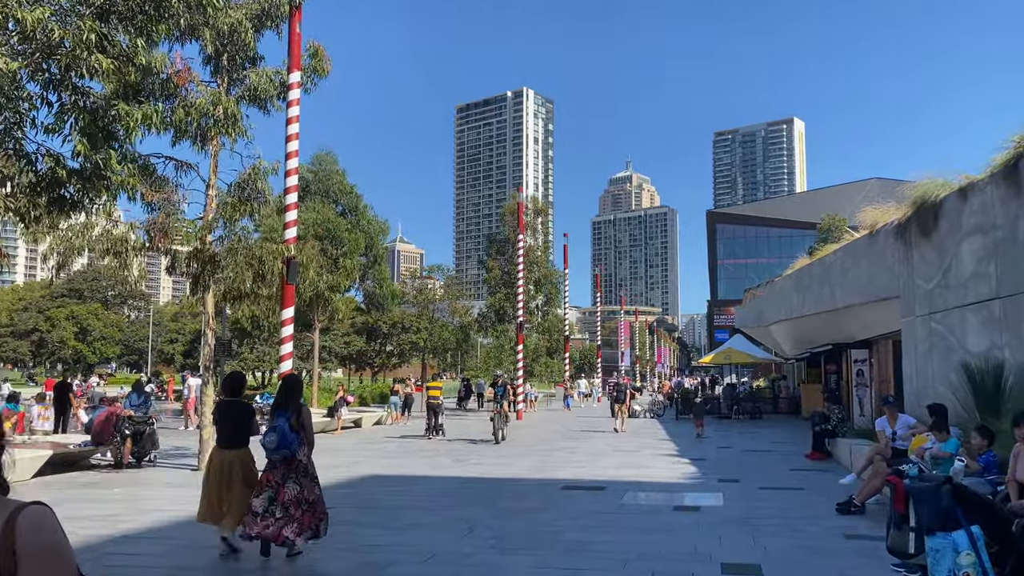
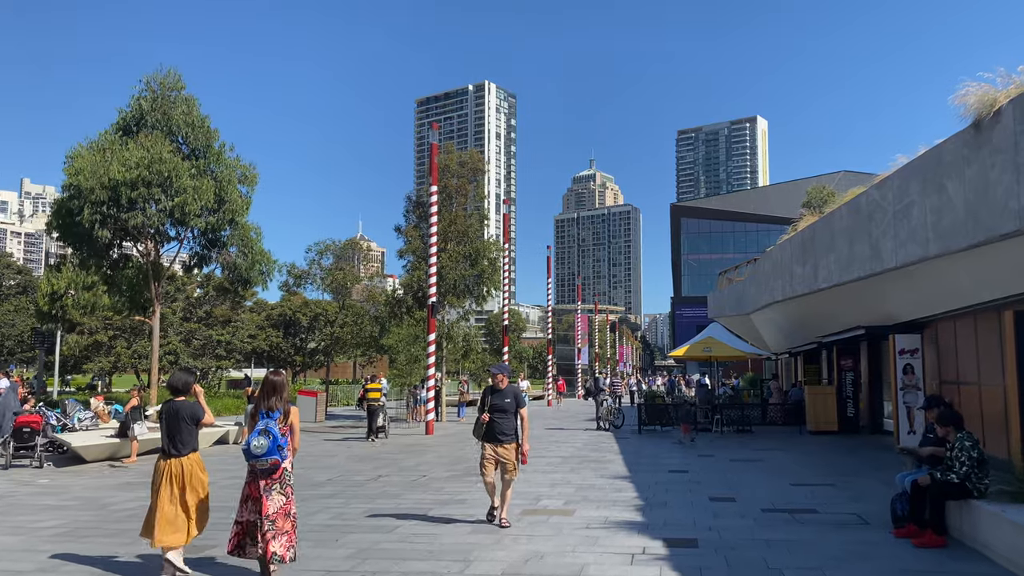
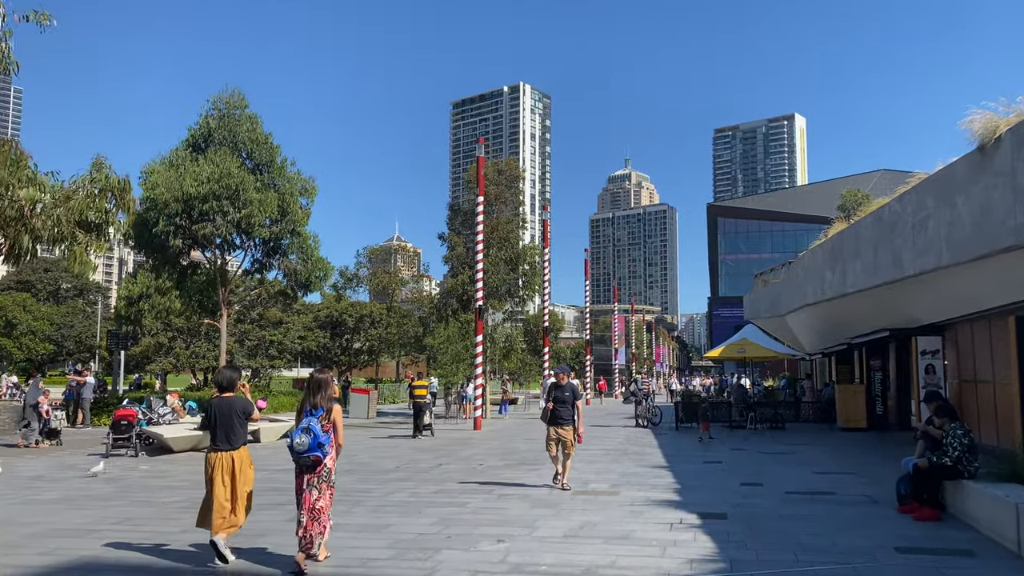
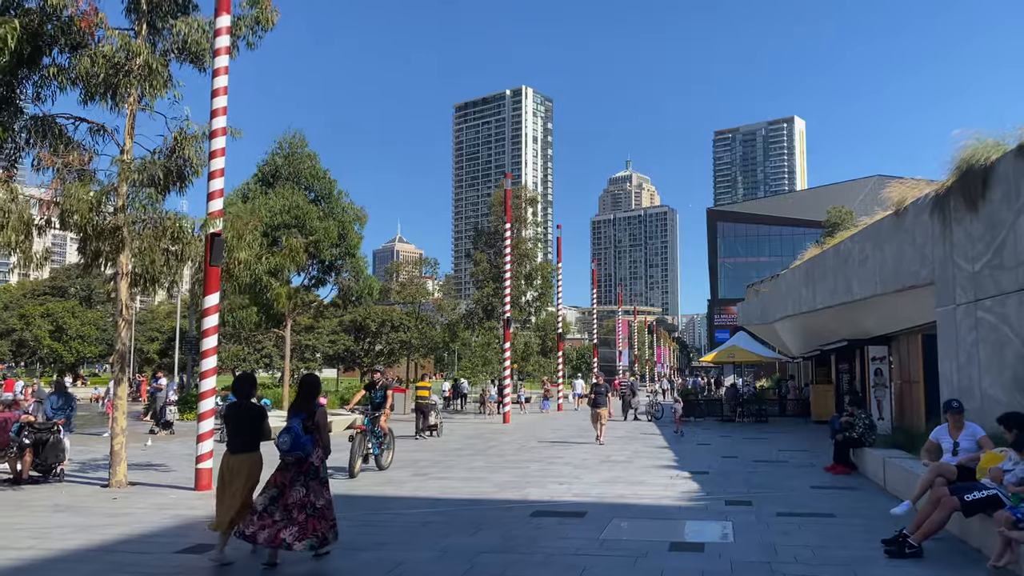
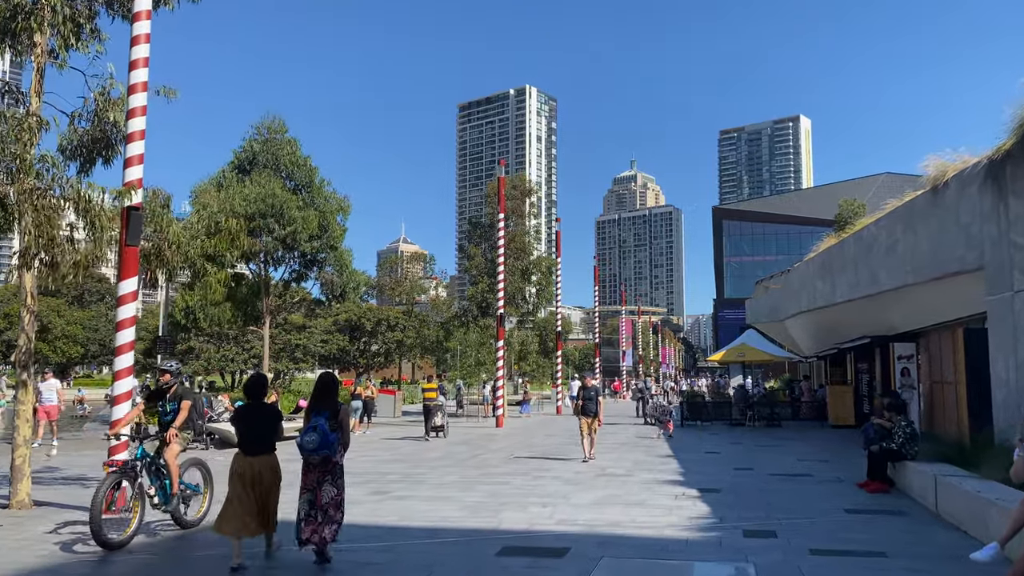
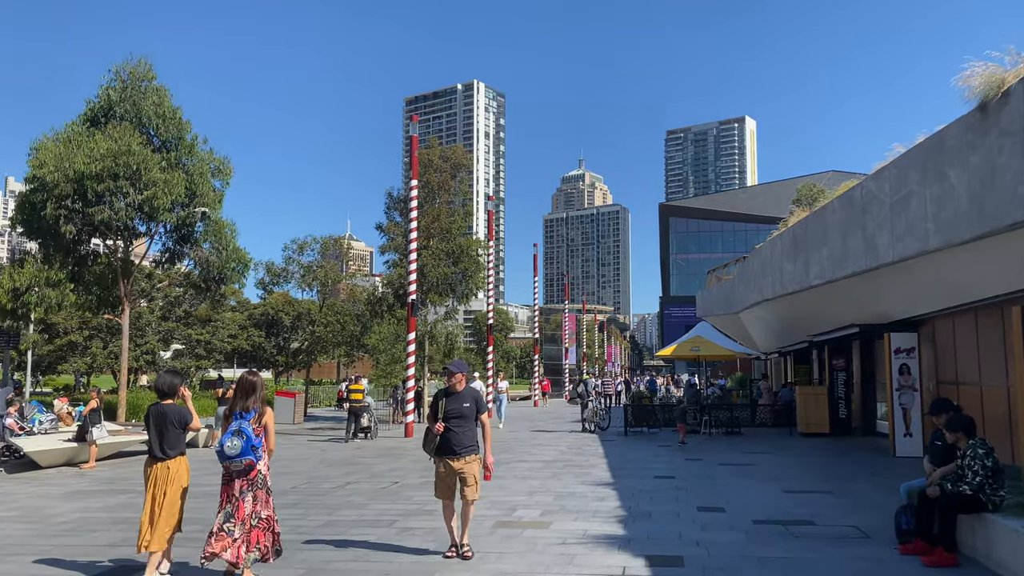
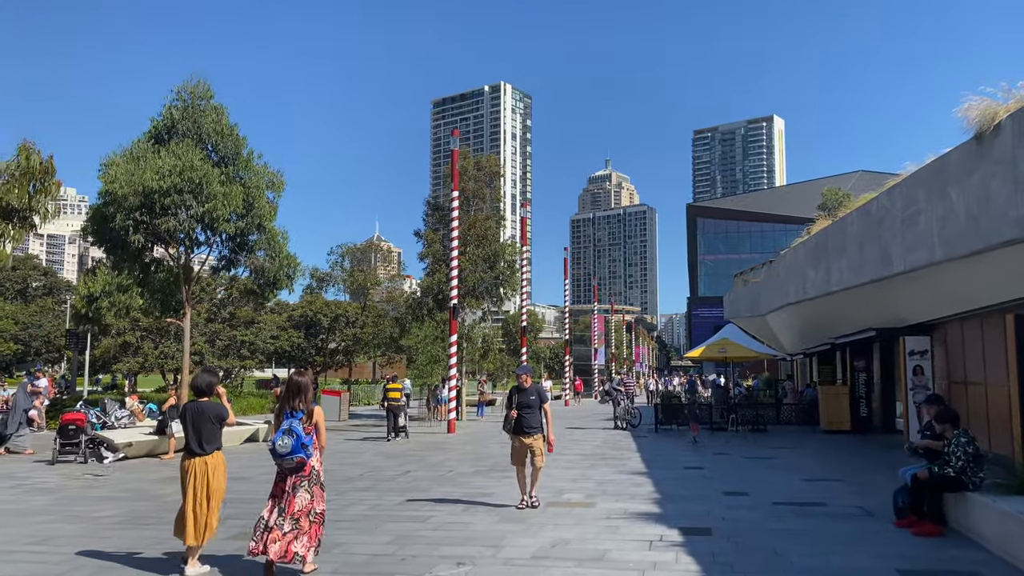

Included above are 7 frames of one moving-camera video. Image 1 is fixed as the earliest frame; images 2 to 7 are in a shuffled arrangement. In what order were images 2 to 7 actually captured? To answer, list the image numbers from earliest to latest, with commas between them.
4, 5, 3, 7, 2, 6
